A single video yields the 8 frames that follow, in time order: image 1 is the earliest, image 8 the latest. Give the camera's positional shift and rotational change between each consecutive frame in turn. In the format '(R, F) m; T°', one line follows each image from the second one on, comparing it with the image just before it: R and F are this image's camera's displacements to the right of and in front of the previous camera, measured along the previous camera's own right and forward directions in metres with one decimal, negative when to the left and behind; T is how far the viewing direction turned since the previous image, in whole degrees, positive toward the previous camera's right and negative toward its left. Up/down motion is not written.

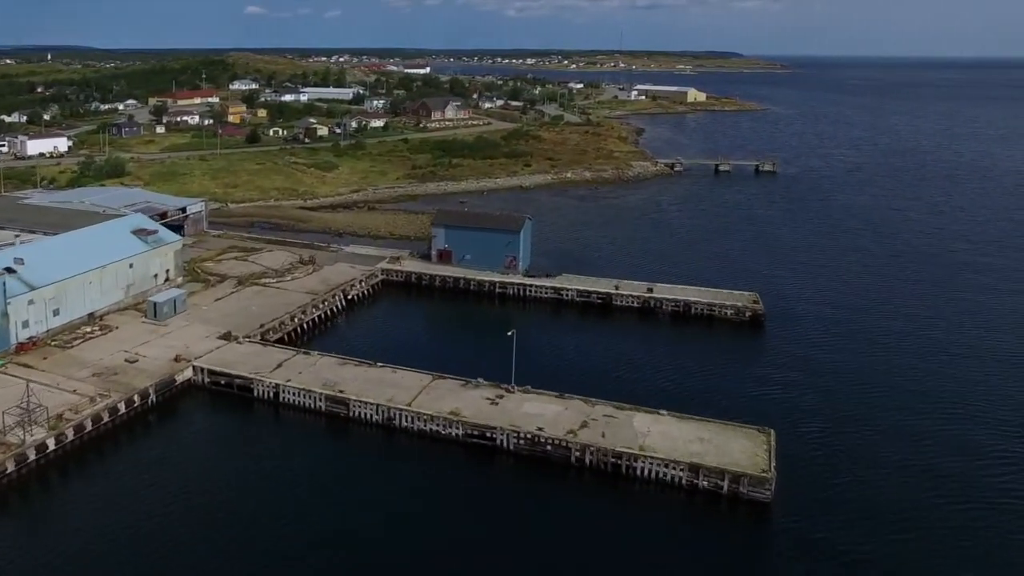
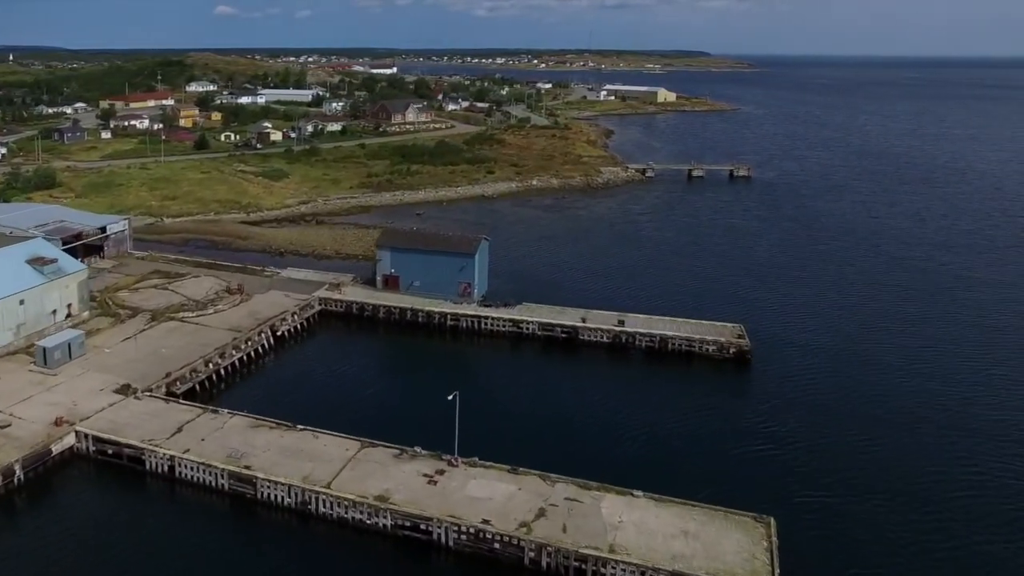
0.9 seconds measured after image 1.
(+0.3, +3.0) m; +1°
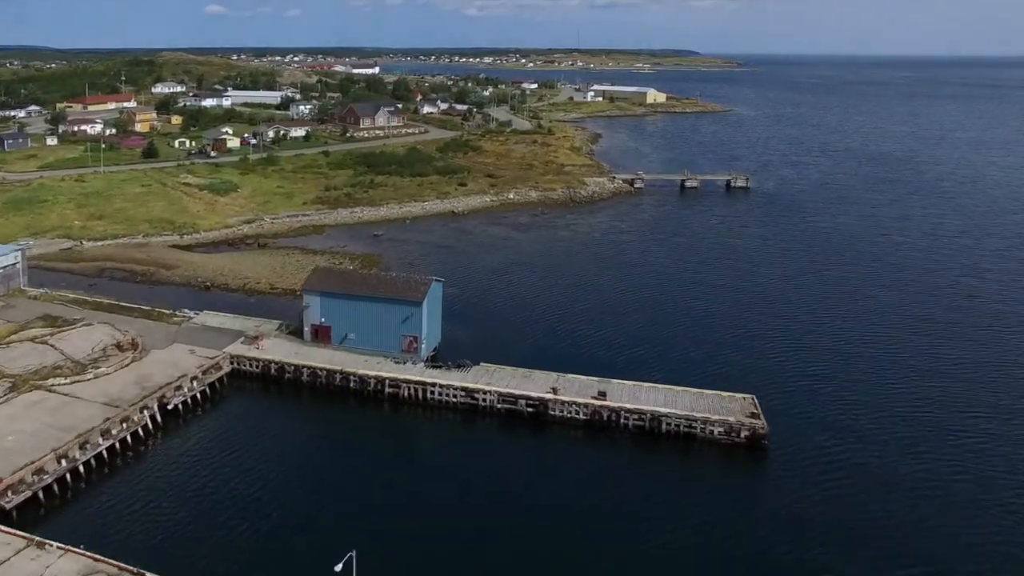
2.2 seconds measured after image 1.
(+0.5, +4.6) m; 0°
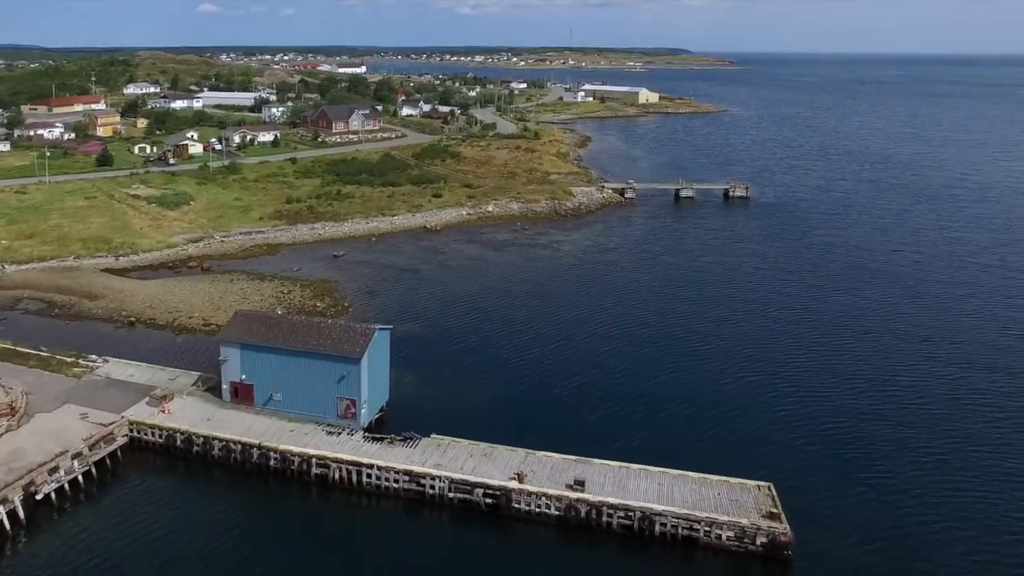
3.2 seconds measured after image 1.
(+0.4, +3.5) m; 0°
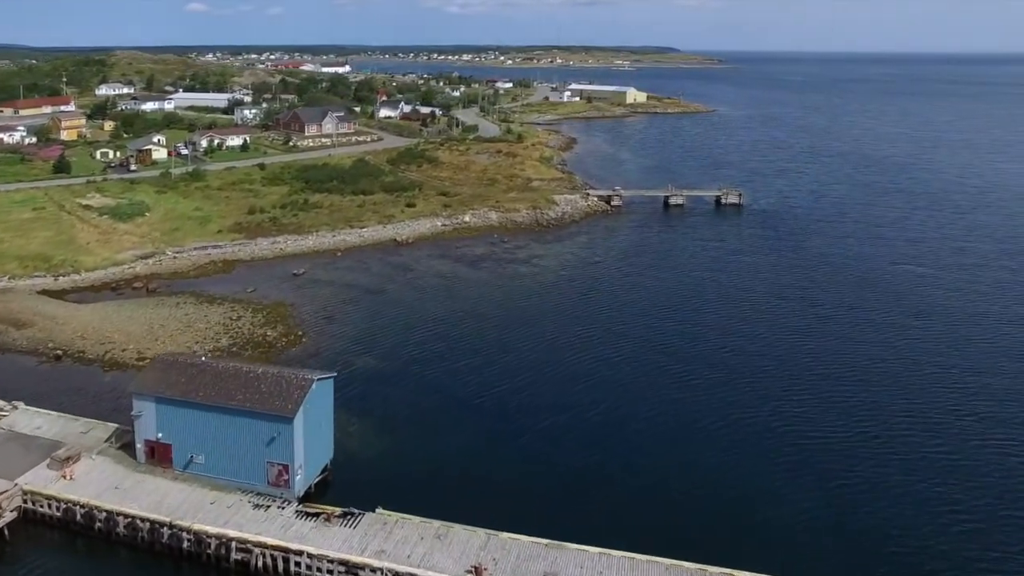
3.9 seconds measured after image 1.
(+0.3, +2.4) m; 0°
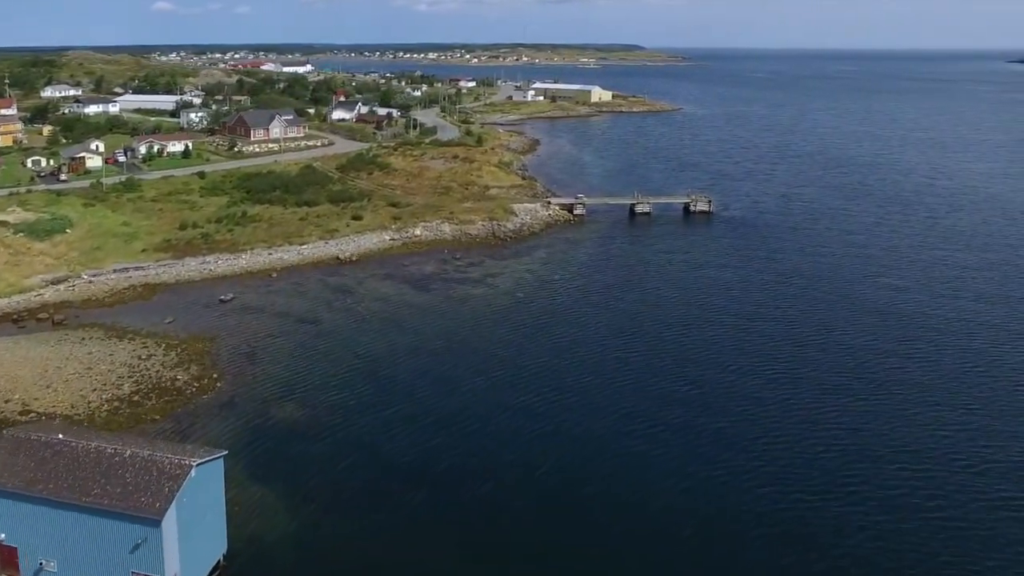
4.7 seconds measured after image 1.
(+0.4, +2.7) m; +1°
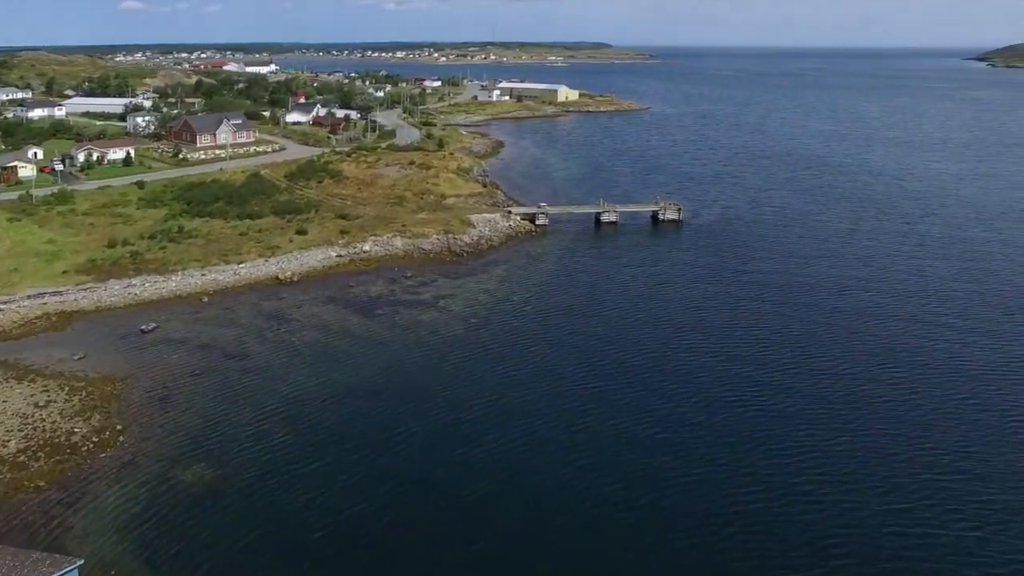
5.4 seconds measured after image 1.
(+0.3, +2.3) m; +1°
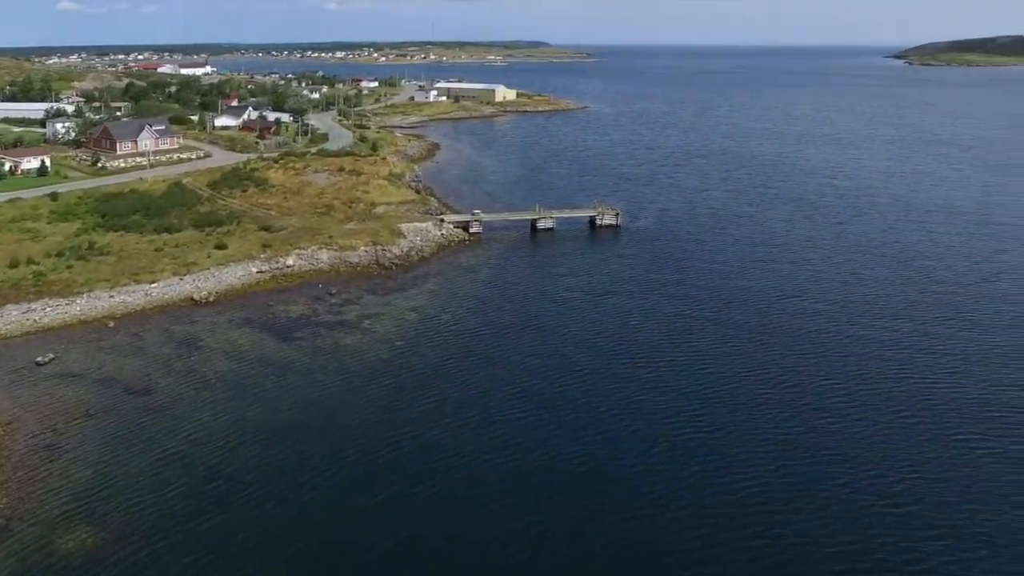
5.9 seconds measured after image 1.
(+0.3, +1.6) m; +2°
